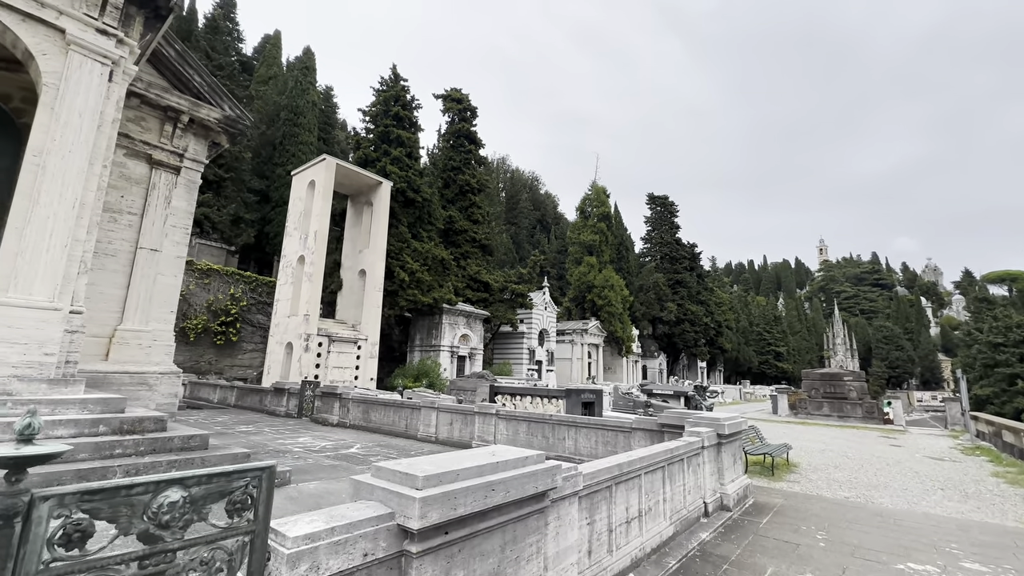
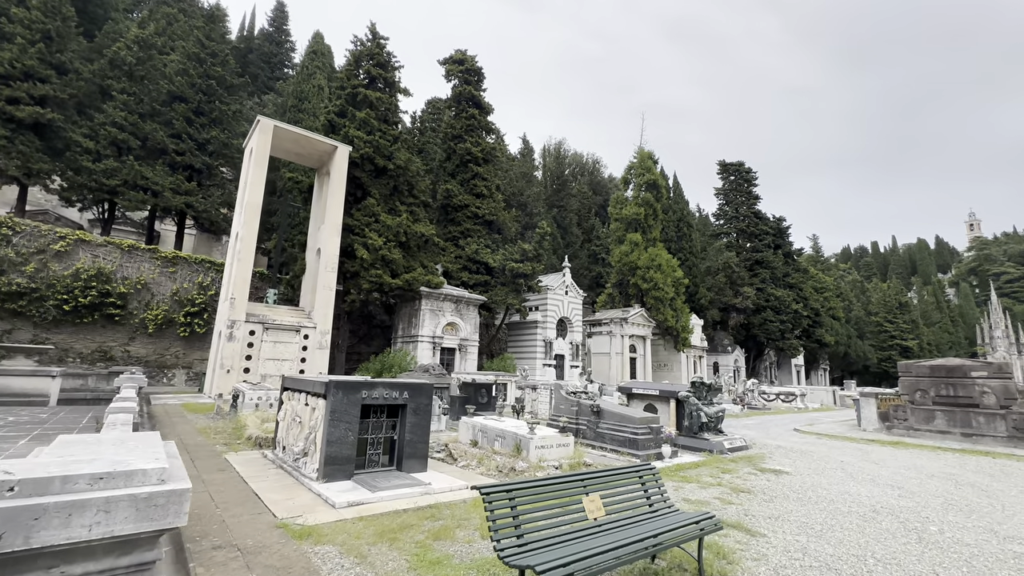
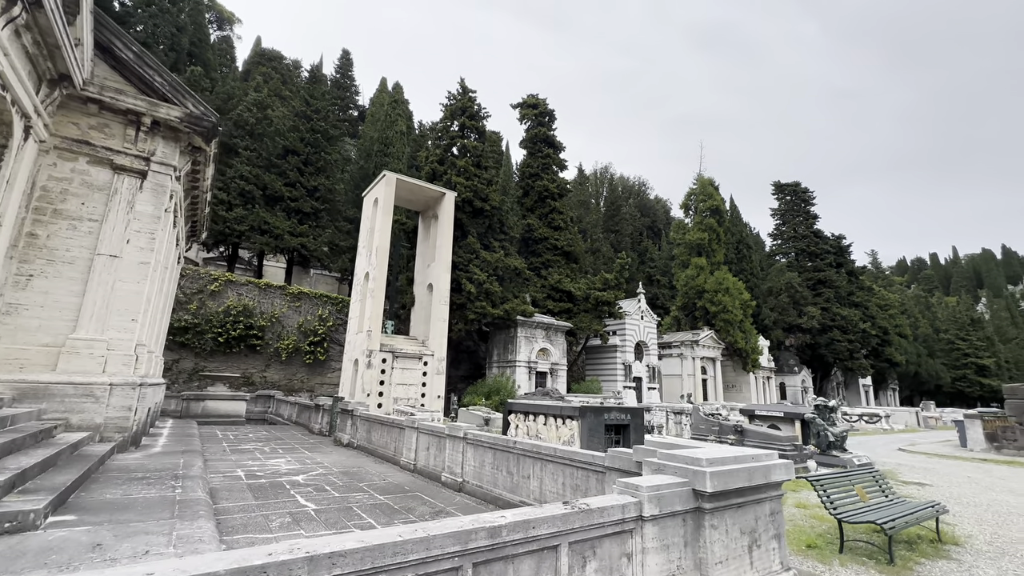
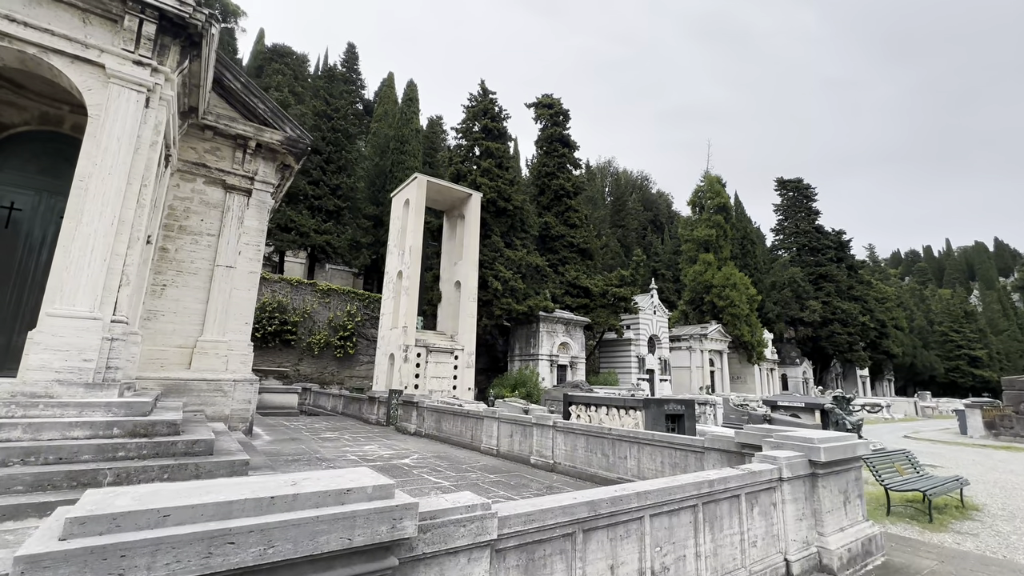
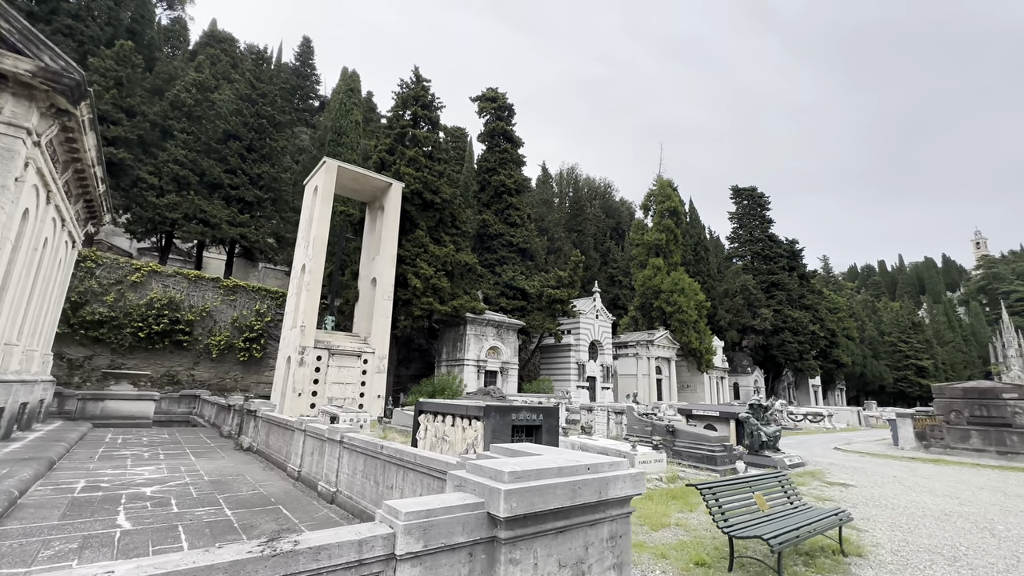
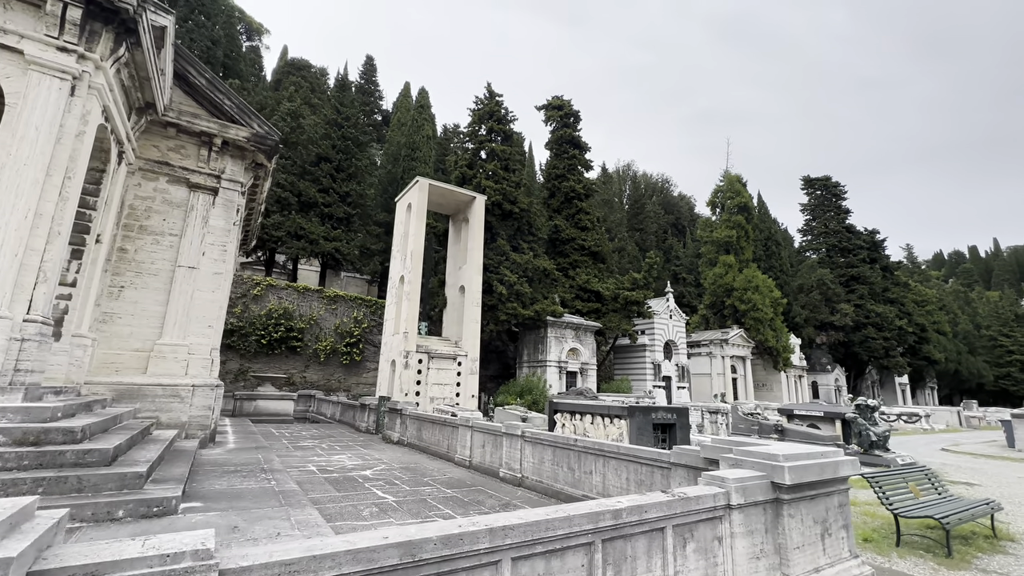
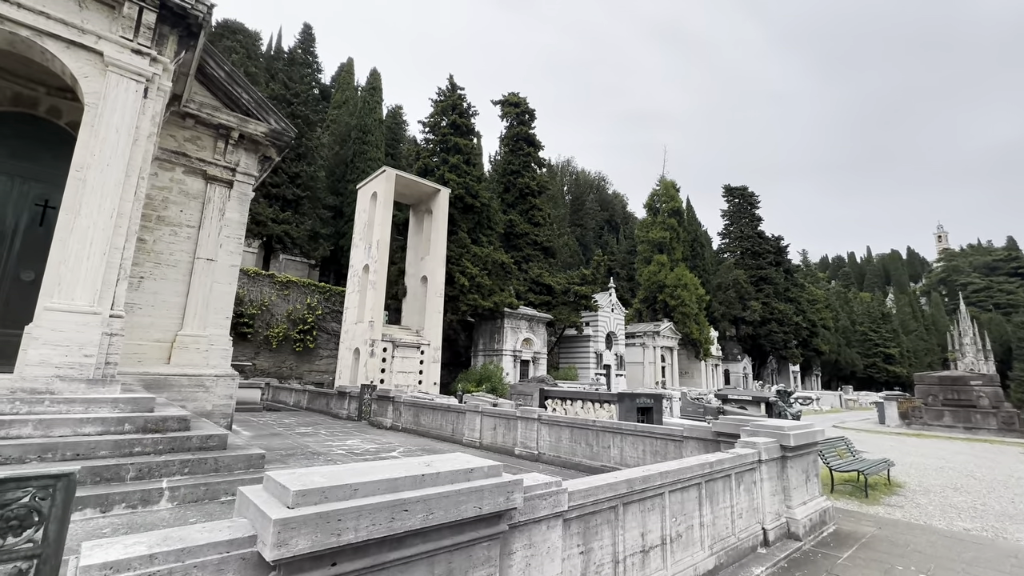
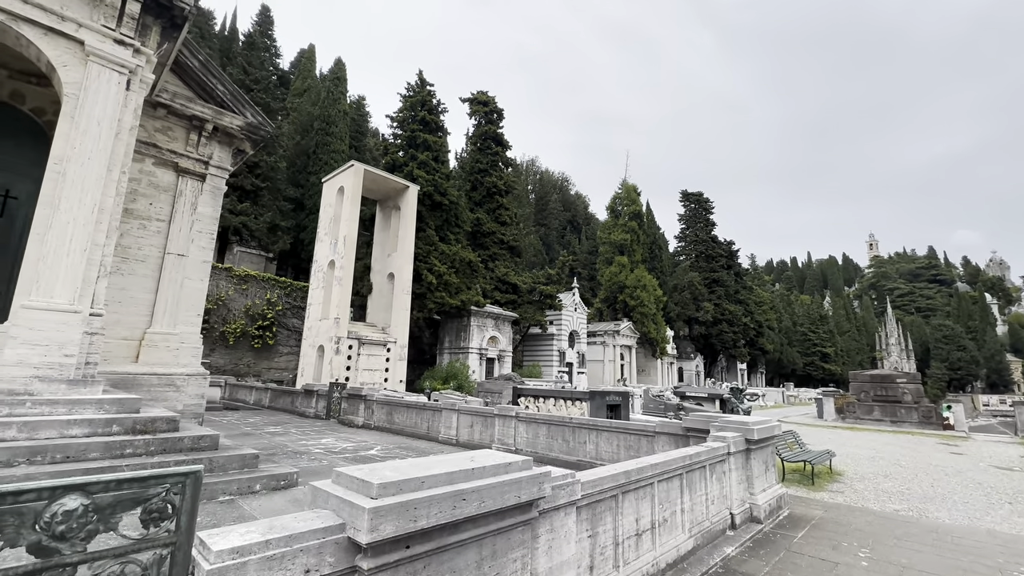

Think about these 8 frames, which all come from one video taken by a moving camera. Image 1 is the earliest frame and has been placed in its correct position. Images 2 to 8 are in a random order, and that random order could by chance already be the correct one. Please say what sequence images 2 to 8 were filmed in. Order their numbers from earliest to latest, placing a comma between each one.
8, 7, 4, 6, 3, 5, 2
